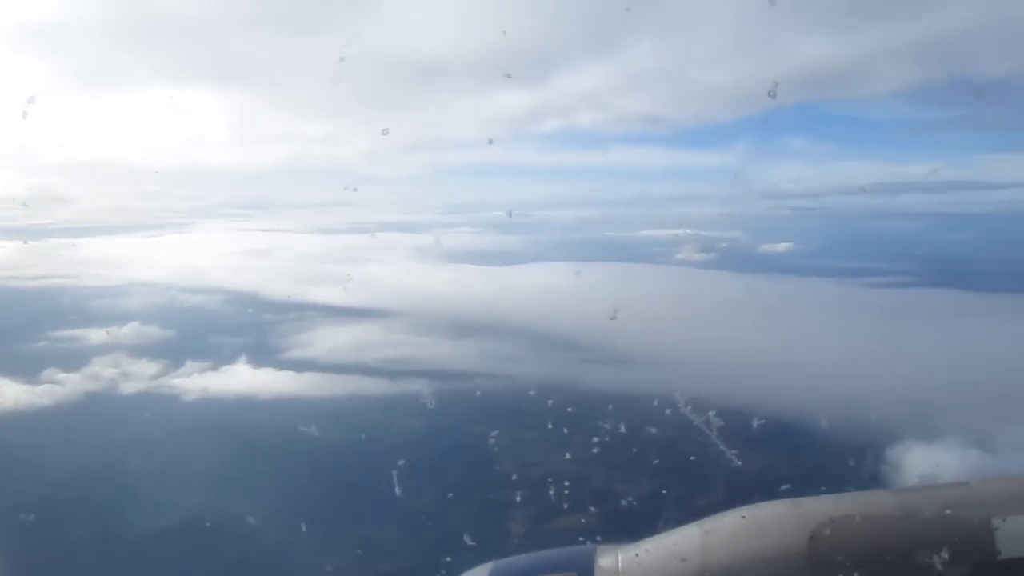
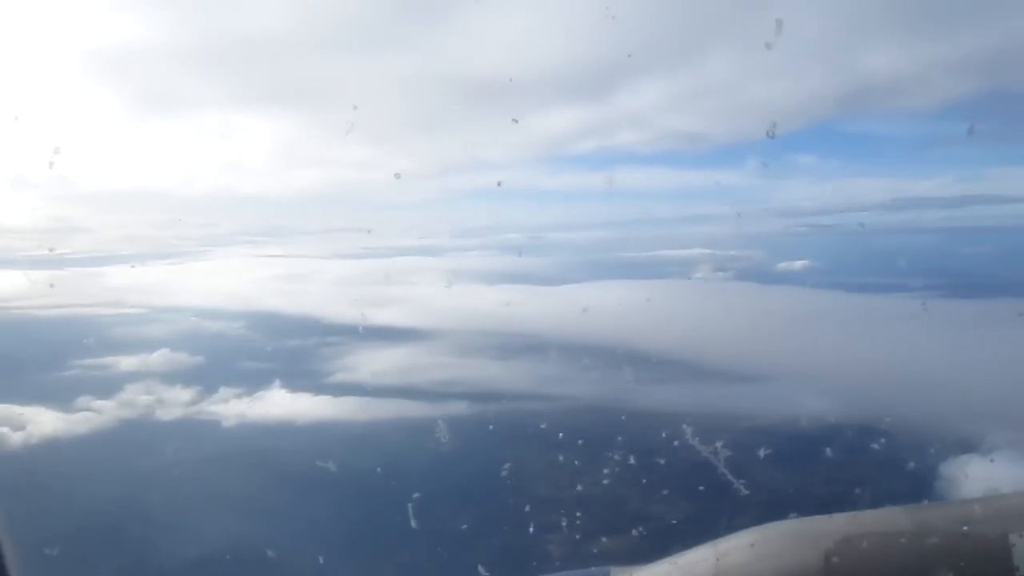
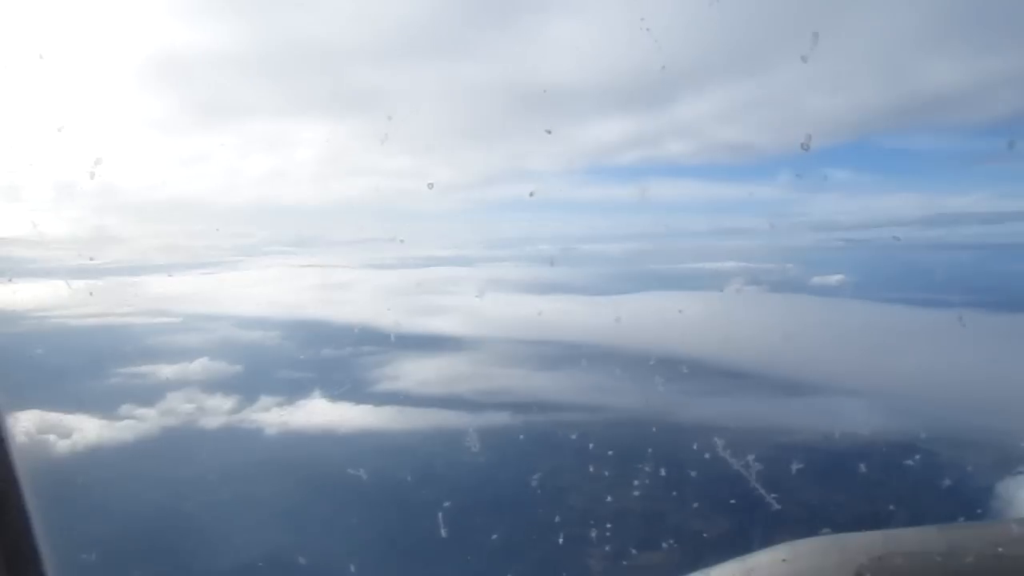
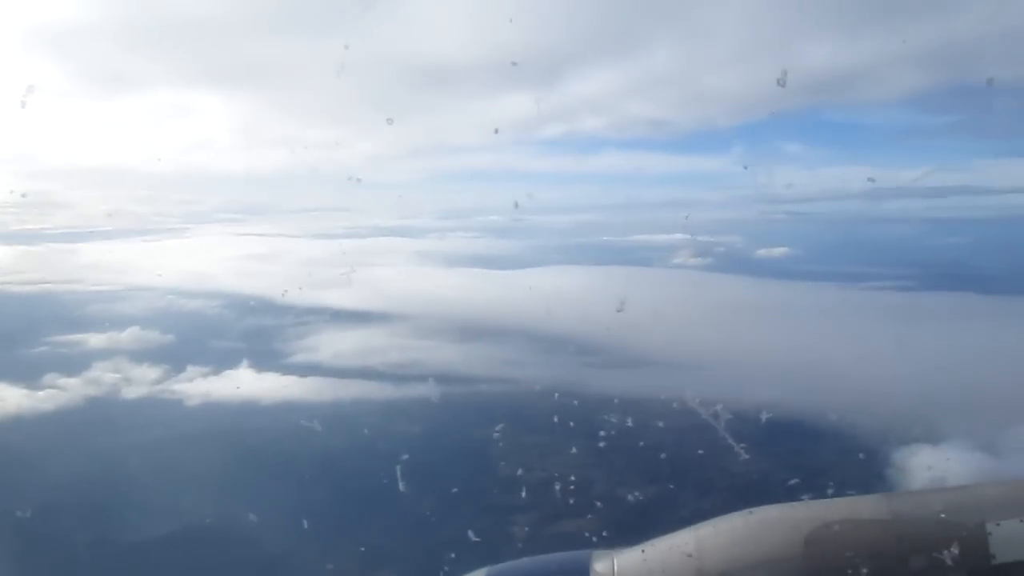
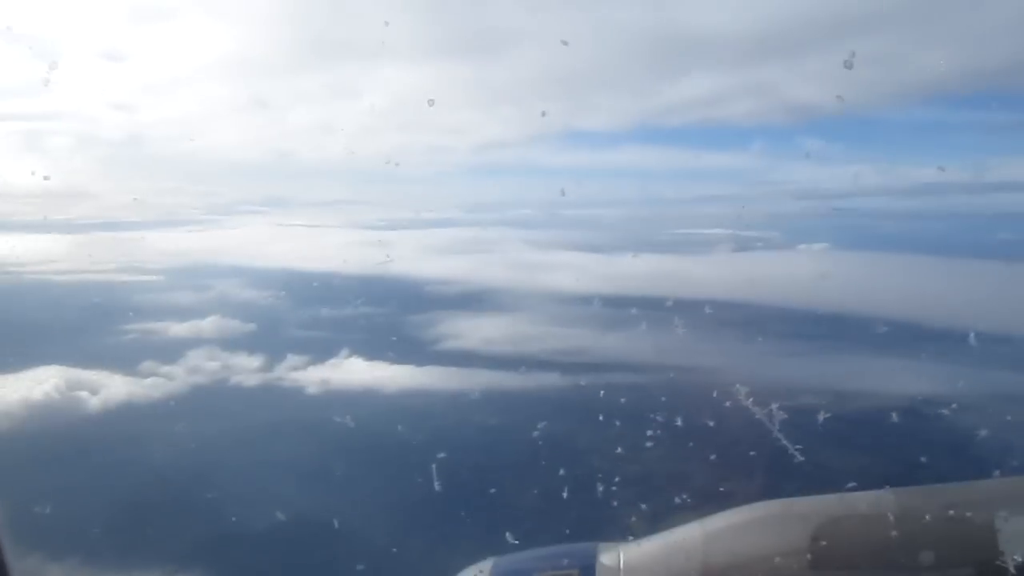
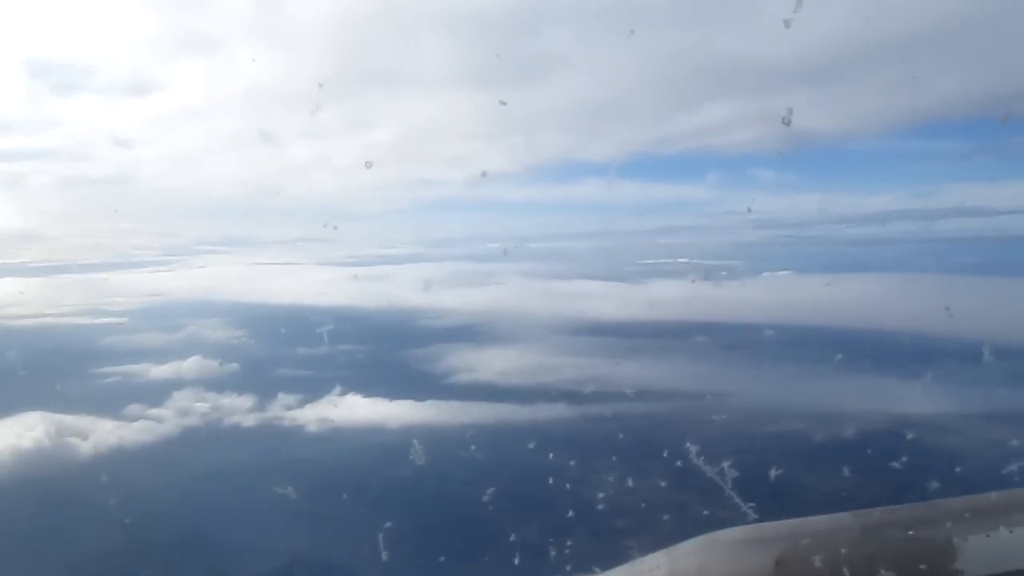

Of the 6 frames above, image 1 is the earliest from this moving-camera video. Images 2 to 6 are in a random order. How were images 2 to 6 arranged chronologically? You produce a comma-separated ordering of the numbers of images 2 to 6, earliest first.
4, 2, 3, 5, 6
